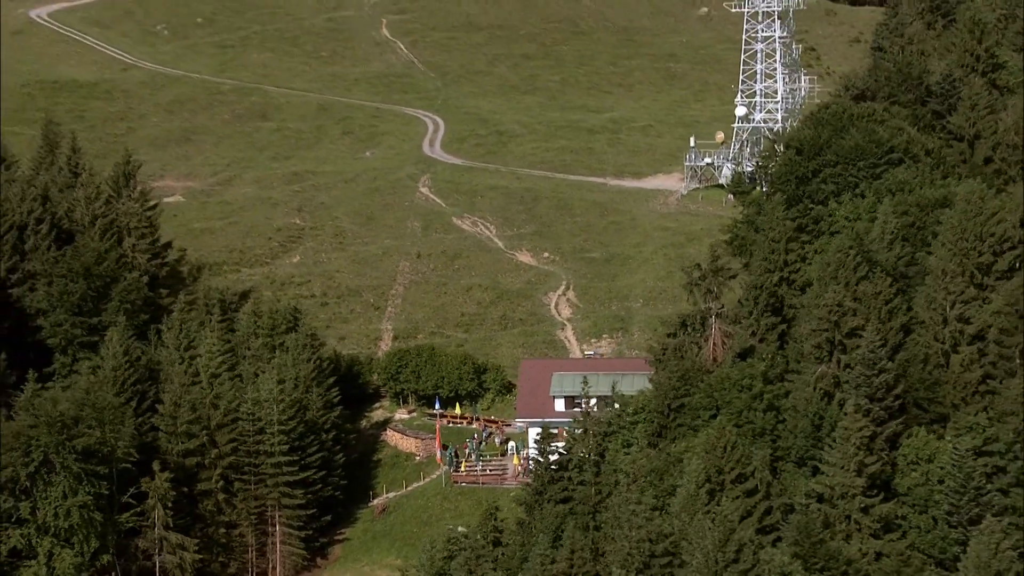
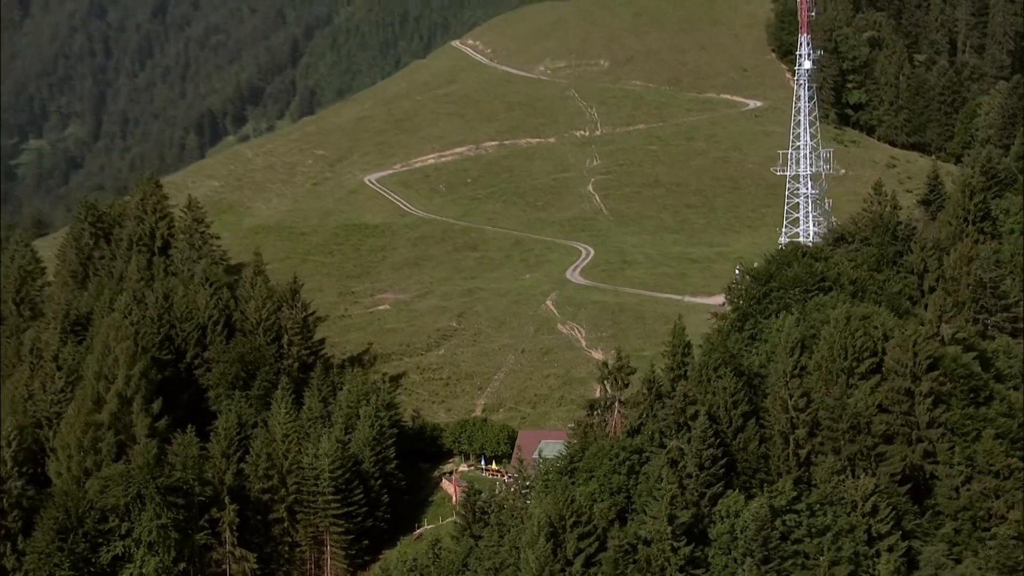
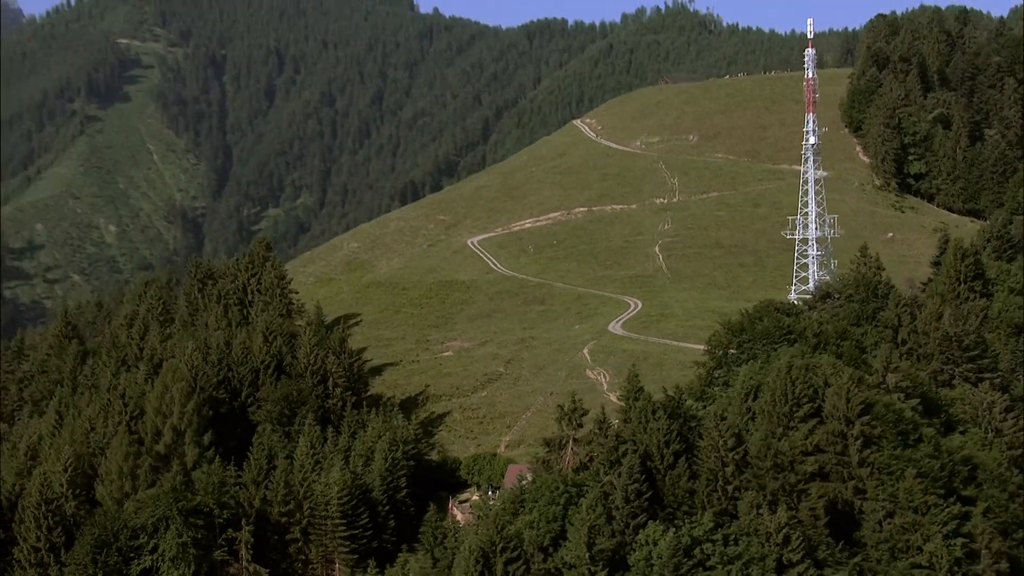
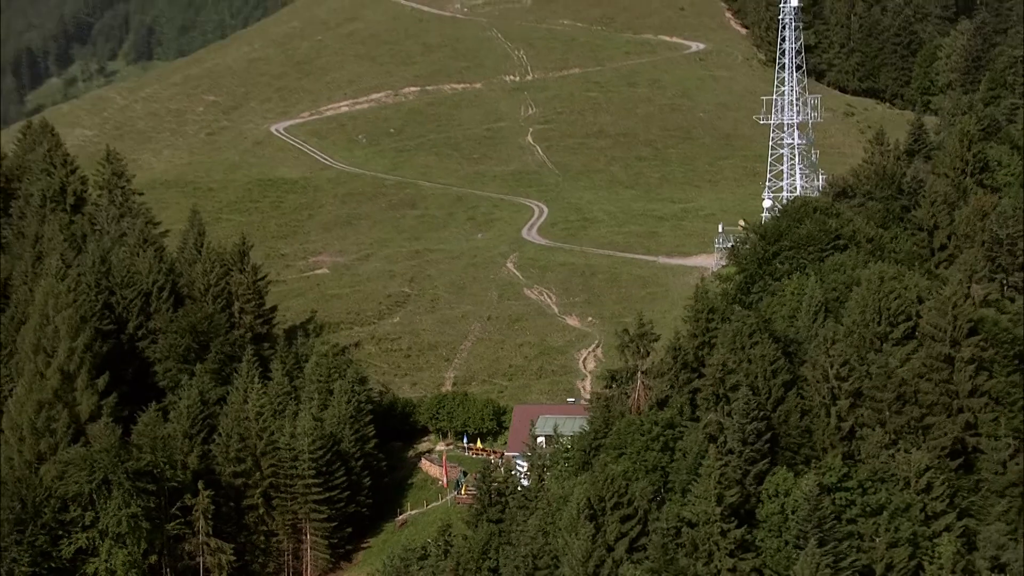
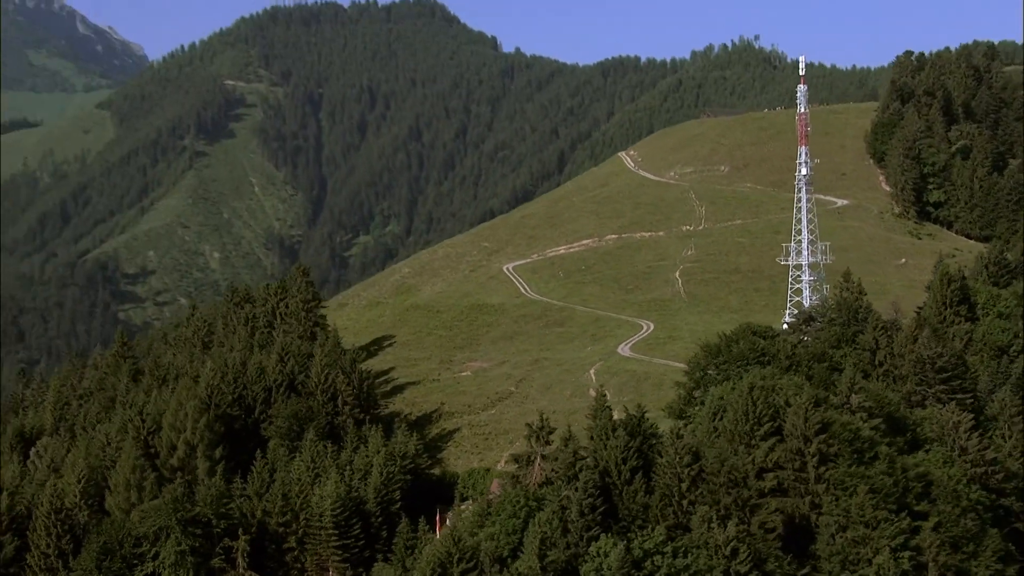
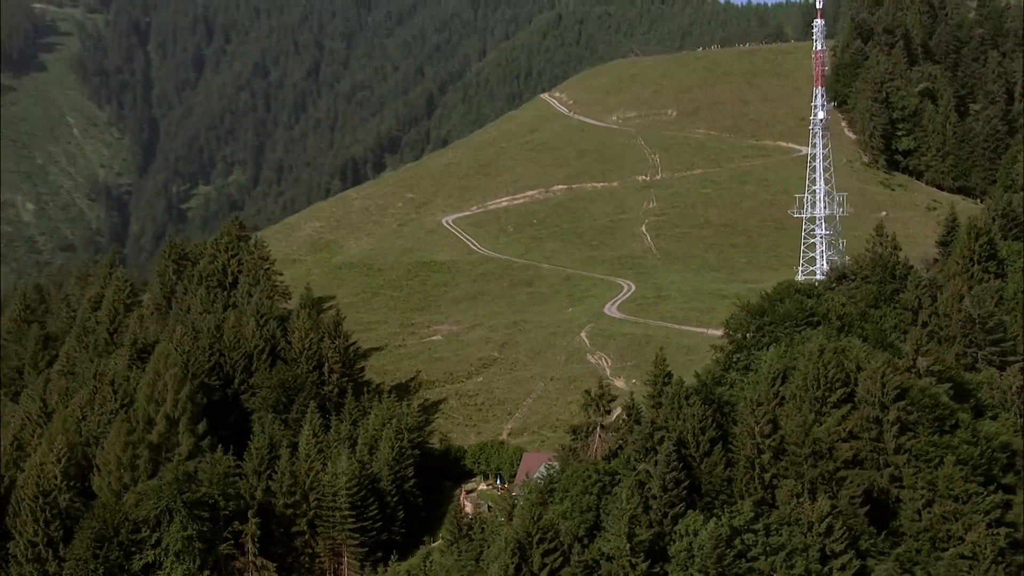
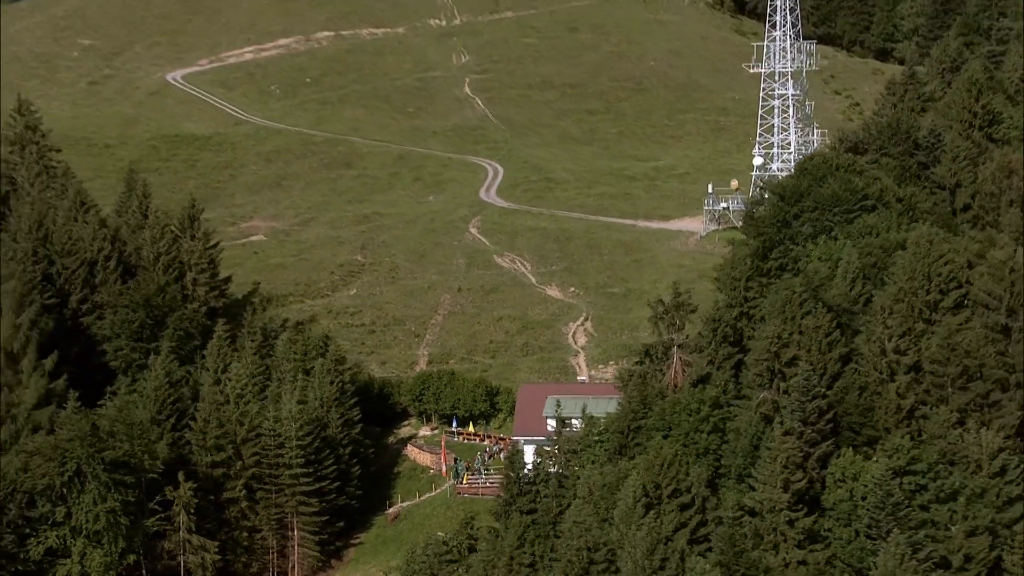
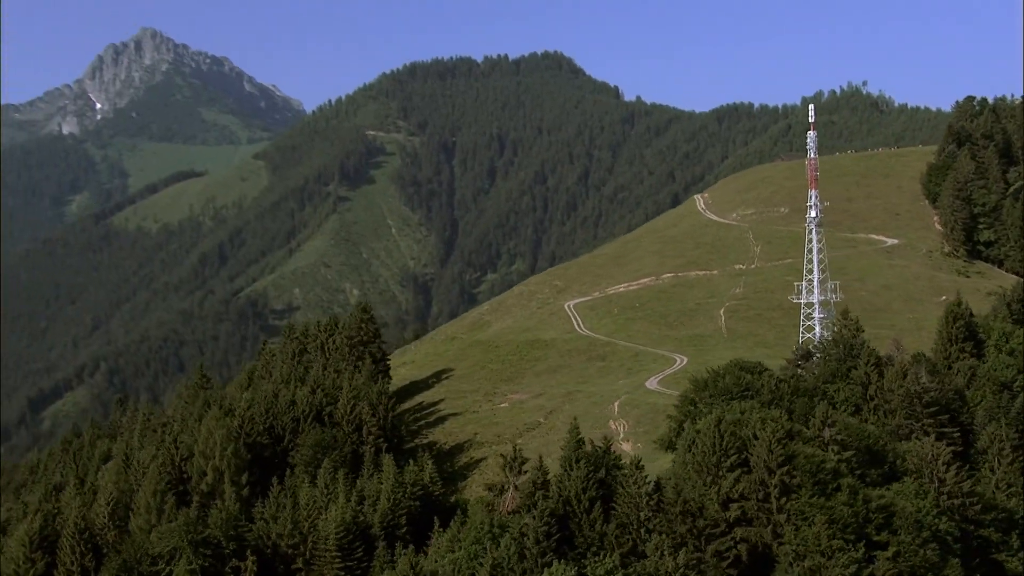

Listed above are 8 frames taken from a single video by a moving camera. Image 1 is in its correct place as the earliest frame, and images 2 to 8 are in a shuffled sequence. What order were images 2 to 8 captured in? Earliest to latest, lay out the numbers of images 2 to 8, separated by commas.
7, 4, 2, 6, 3, 5, 8
